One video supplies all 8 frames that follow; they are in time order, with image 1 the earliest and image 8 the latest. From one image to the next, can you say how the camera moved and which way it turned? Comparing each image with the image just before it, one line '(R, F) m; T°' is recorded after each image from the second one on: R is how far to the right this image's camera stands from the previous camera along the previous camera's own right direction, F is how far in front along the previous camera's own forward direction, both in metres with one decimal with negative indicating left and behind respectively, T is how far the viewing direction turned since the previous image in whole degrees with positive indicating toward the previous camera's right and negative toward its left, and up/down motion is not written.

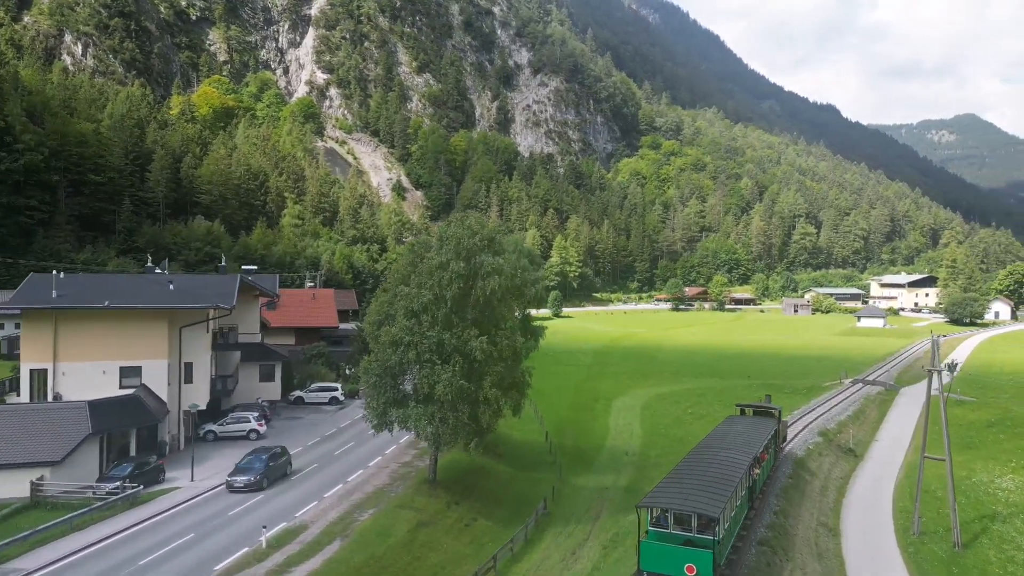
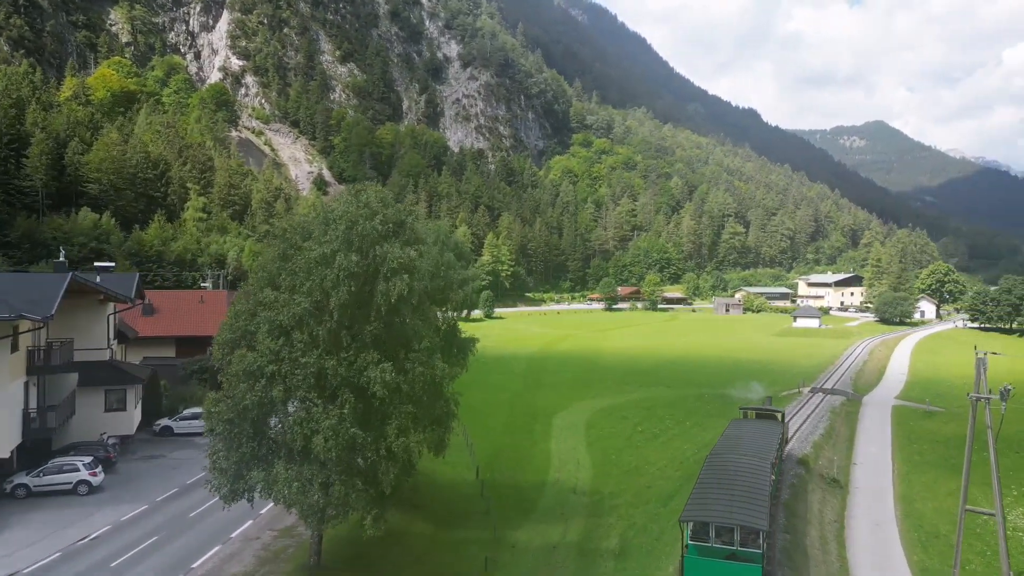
(+0.3, +6.0) m; +6°
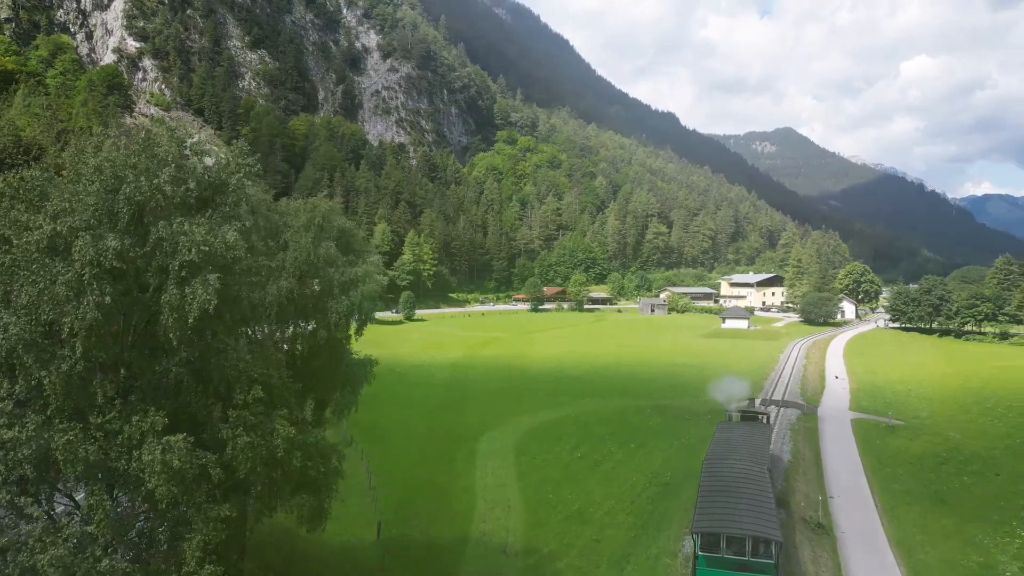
(+0.3, +5.7) m; +6°
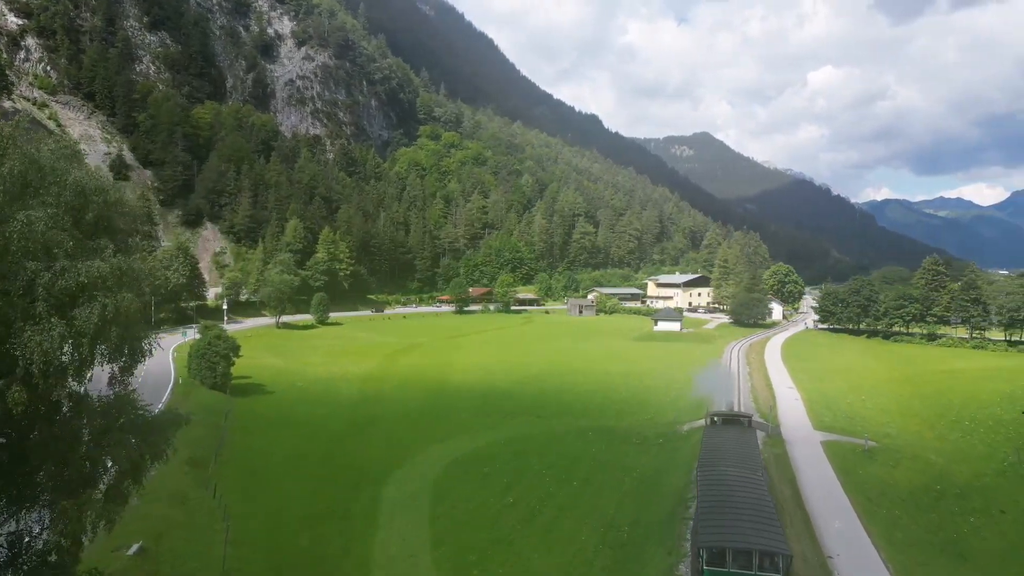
(+0.4, +6.3) m; +6°
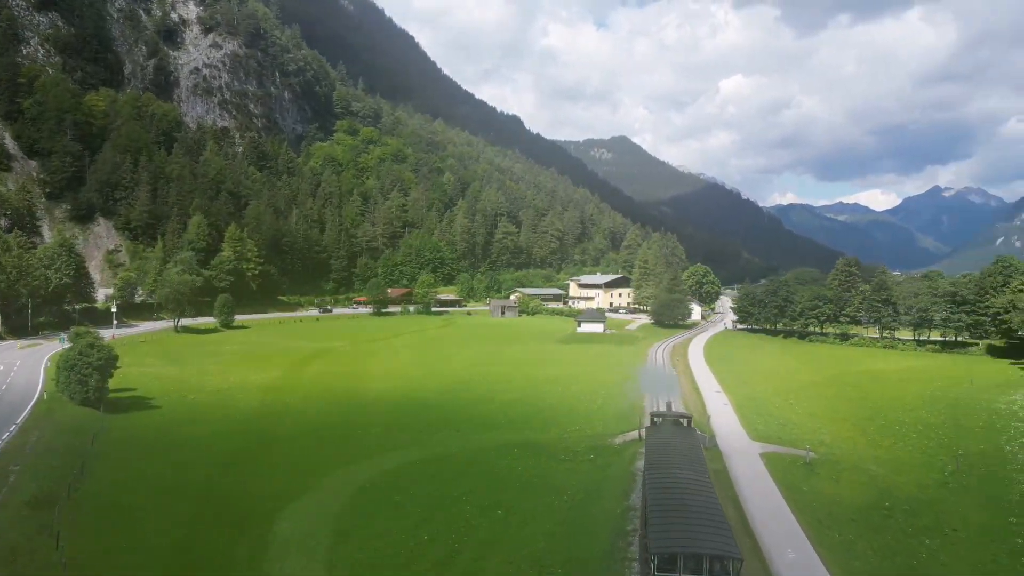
(+0.2, +3.2) m; +6°
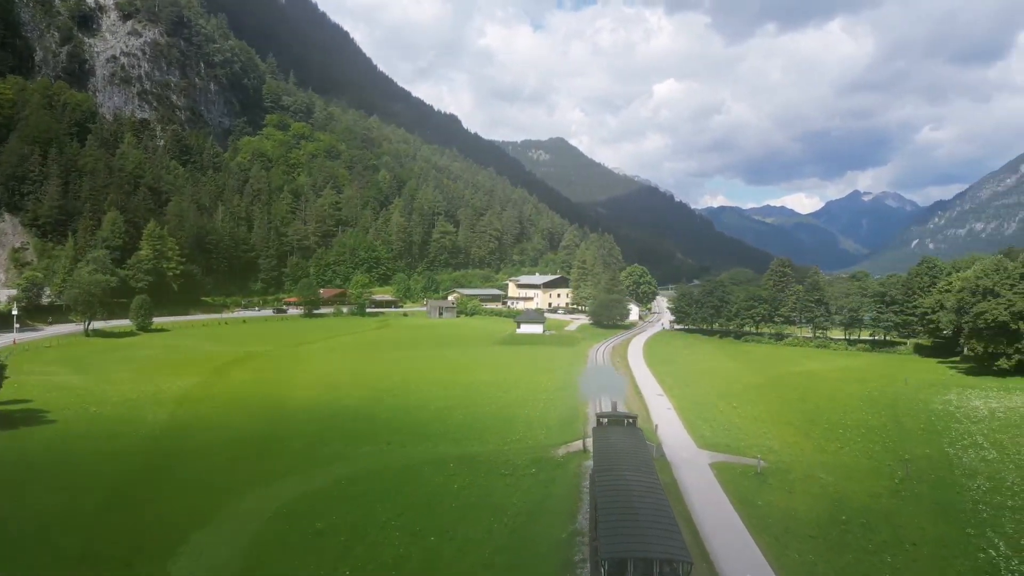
(+0.1, +2.2) m; +5°
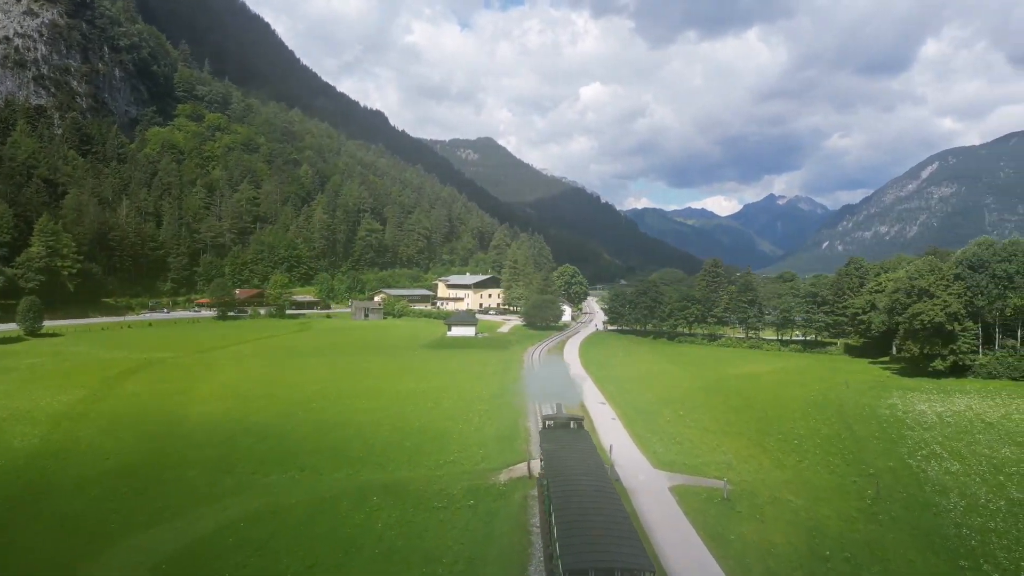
(-0.2, +3.8) m; +6°
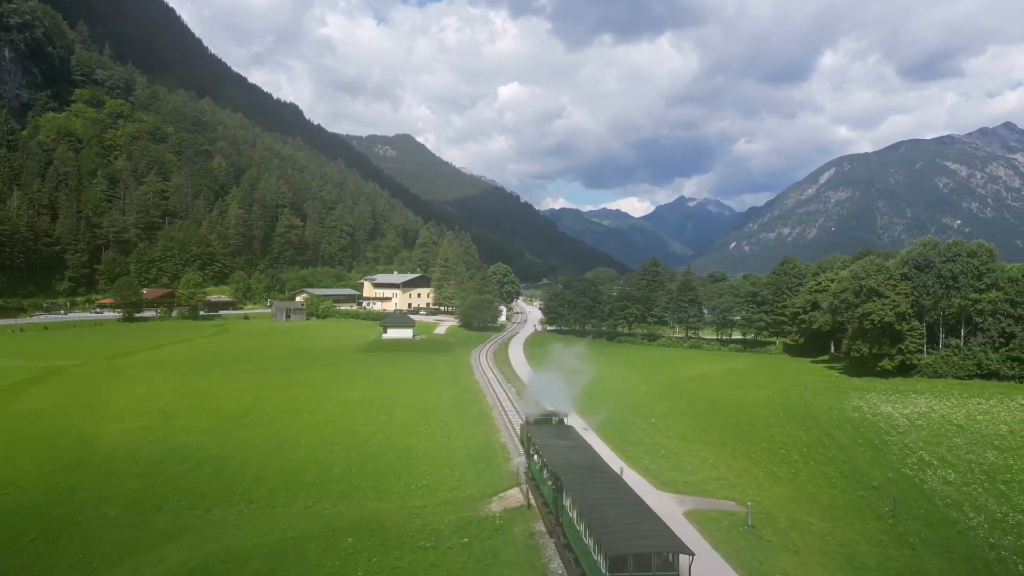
(-2.4, +3.4) m; +7°
